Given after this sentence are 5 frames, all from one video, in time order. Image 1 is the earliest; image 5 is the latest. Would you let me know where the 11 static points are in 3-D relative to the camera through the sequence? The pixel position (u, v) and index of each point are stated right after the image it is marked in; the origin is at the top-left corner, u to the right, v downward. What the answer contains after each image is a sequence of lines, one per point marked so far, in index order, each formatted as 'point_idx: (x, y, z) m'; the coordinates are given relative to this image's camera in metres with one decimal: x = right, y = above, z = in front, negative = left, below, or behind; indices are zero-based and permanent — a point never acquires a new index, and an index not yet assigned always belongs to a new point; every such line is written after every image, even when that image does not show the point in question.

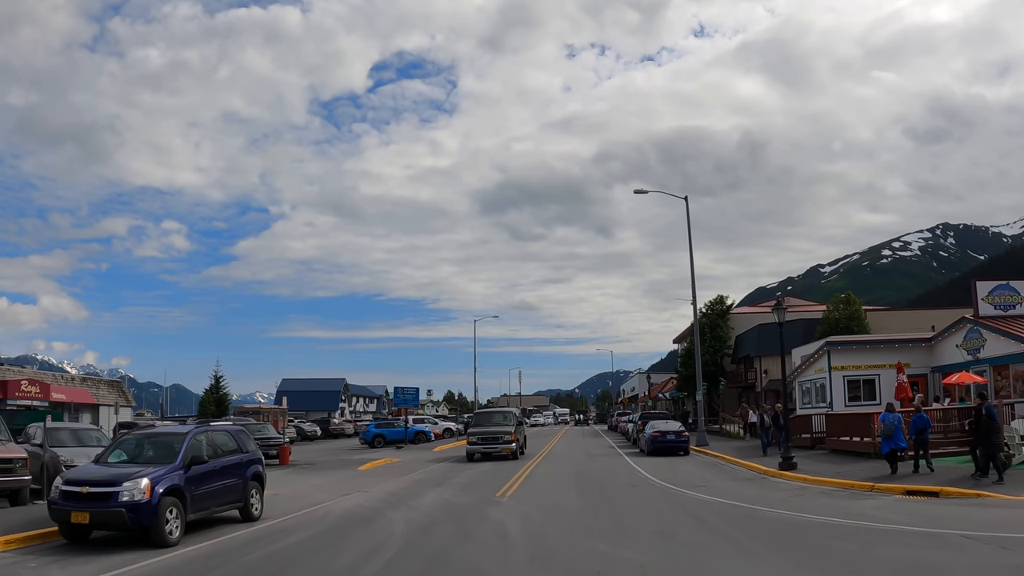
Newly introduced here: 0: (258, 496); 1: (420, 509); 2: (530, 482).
0: (-4.7, -3.8, +14.9) m
1: (-1.7, -4.2, +15.4) m
2: (+0.4, -4.9, +19.7) m
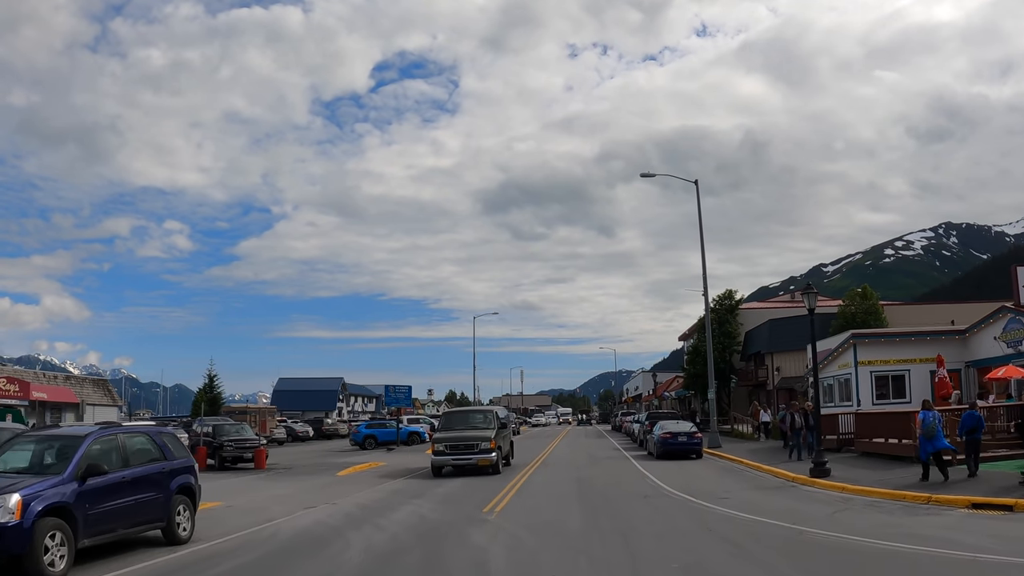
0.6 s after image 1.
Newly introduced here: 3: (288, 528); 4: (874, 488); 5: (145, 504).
0: (-4.9, -3.4, +12.2) m
1: (-1.9, -3.7, +12.7) m
2: (+0.3, -4.4, +17.0) m
3: (-3.8, -4.0, +13.8) m
4: (+7.5, -4.1, +16.9) m
5: (-5.0, -2.9, +11.2) m
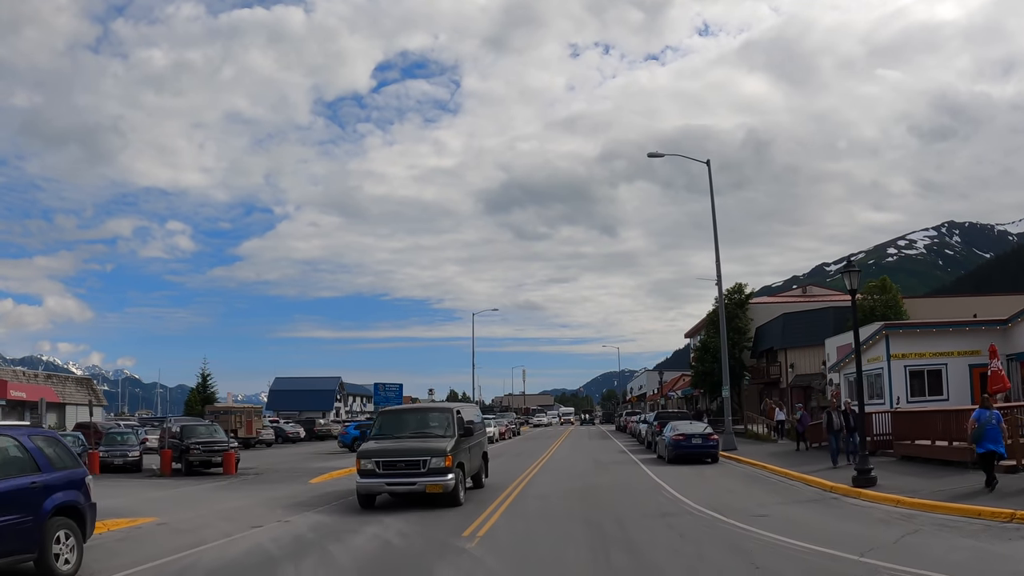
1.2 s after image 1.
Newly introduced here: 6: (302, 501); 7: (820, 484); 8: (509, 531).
0: (-5.0, -2.9, +9.4) m
1: (-2.1, -3.3, +9.9) m
2: (+0.1, -4.0, +14.2) m
3: (-4.0, -3.6, +11.0) m
4: (+7.3, -3.7, +14.1) m
5: (-5.2, -2.5, +8.4) m
6: (-4.4, -4.5, +17.4) m
7: (+6.7, -4.2, +17.8) m
8: (0.0, -3.6, +12.2) m
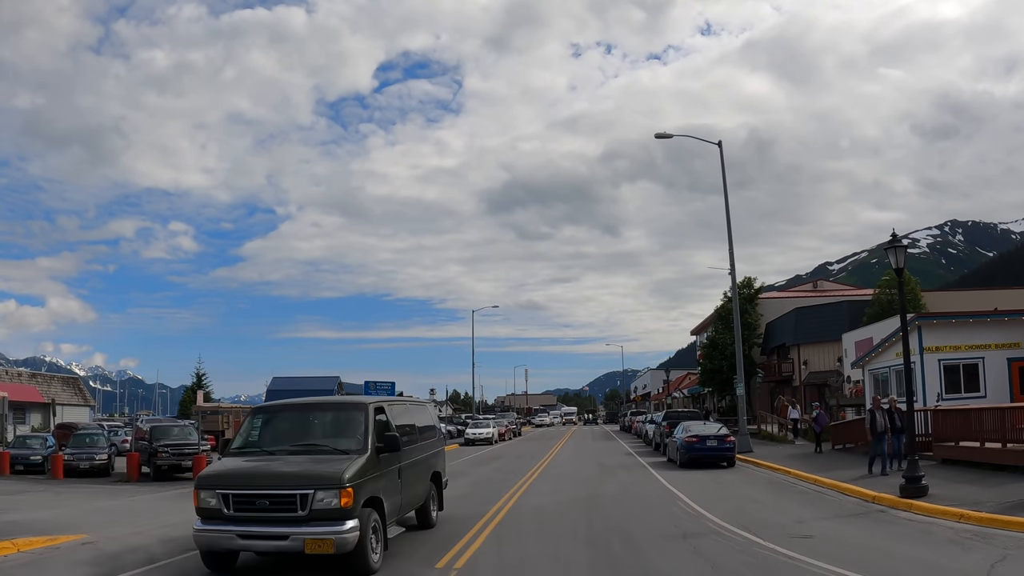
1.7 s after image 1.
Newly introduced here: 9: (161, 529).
0: (-5.2, -2.6, +7.1) m
1: (-2.3, -2.9, +7.6) m
2: (0.0, -3.6, +11.9) m
3: (-4.1, -3.2, +8.7) m
4: (+7.2, -3.3, +11.8) m
5: (-5.4, -2.2, +6.1) m
6: (-4.5, -4.1, +15.1) m
7: (+6.6, -3.9, +15.4) m
8: (-0.2, -3.2, +9.9) m
9: (-5.7, -3.9, +13.3) m
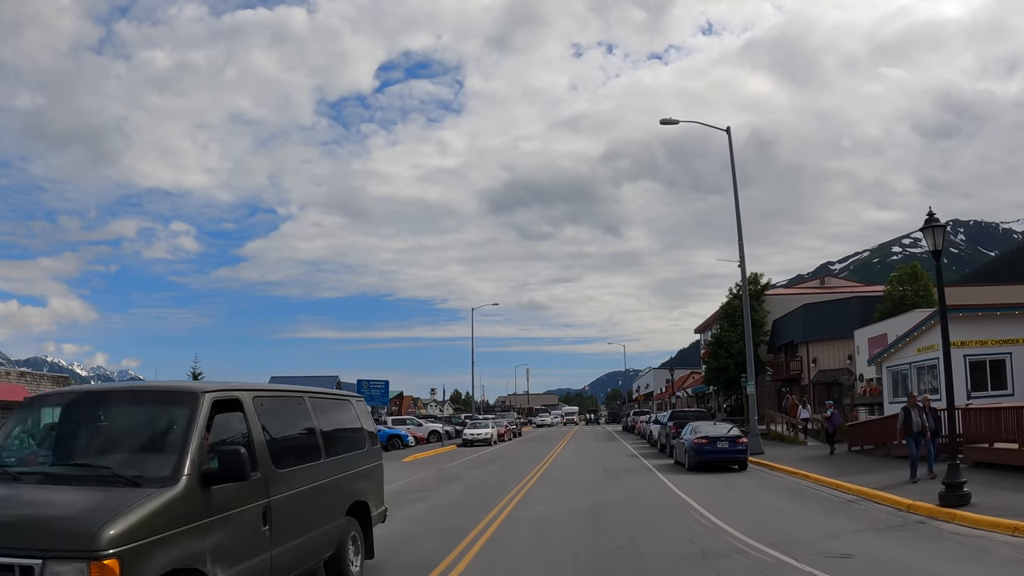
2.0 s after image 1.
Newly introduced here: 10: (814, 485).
0: (-5.3, -2.3, +5.5) m
1: (-2.4, -2.7, +6.0) m
2: (-0.2, -3.4, +10.4) m
3: (-4.2, -3.0, +7.2) m
4: (+7.1, -3.1, +10.2) m
5: (-5.5, -1.9, +4.6) m
6: (-4.6, -3.9, +13.6) m
7: (+6.5, -3.6, +13.9) m
8: (-0.3, -3.0, +8.4) m
9: (-5.8, -3.7, +11.8) m
10: (+6.7, -4.4, +18.5) m
